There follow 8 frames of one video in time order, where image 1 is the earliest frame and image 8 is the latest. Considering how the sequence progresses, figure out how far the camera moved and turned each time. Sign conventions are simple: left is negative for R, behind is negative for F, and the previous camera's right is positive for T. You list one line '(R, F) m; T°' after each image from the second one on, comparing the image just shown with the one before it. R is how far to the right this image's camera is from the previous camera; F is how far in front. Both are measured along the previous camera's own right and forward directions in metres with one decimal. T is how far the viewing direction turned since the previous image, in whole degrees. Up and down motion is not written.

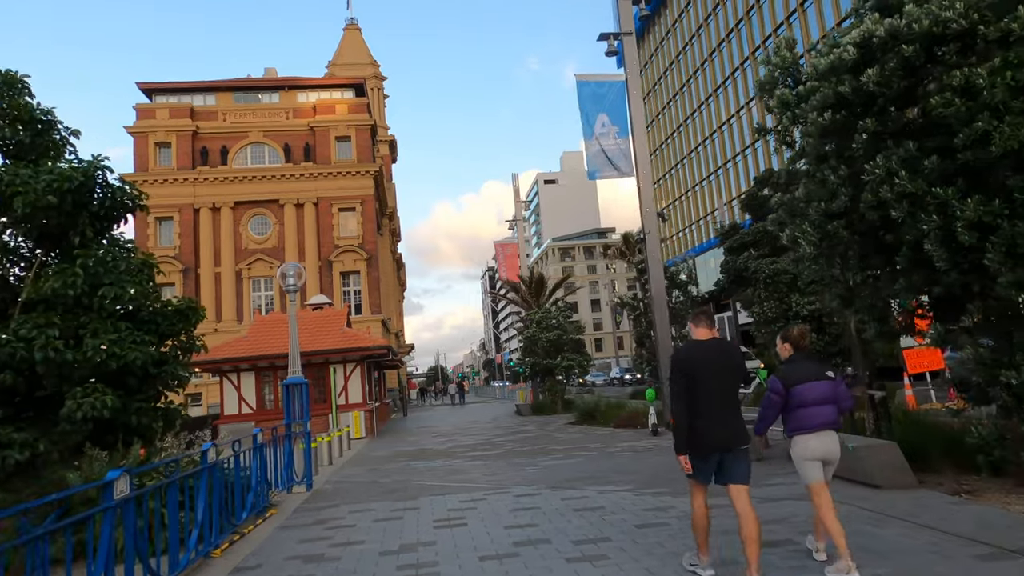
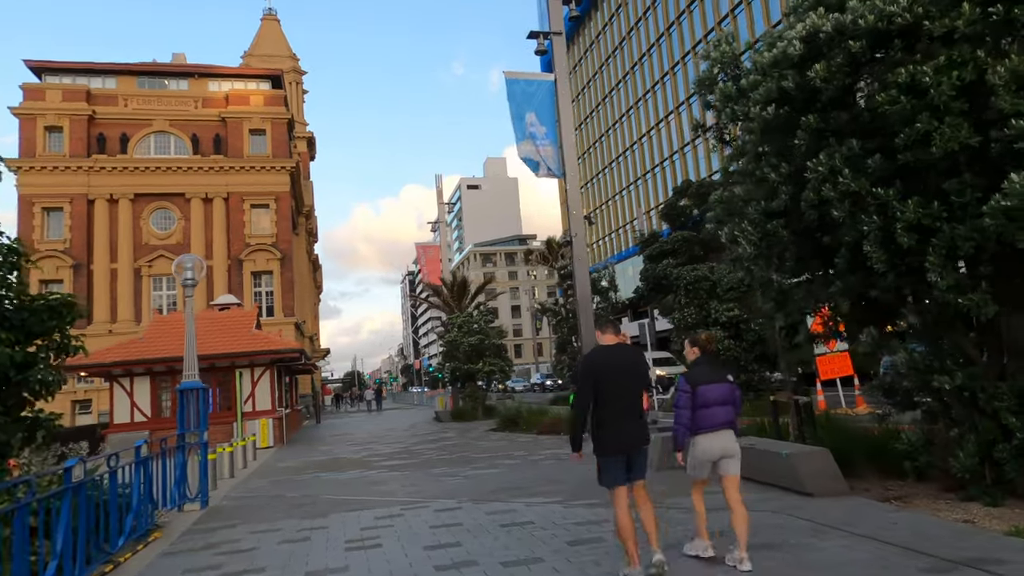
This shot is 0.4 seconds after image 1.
(0.0, +0.5) m; +7°
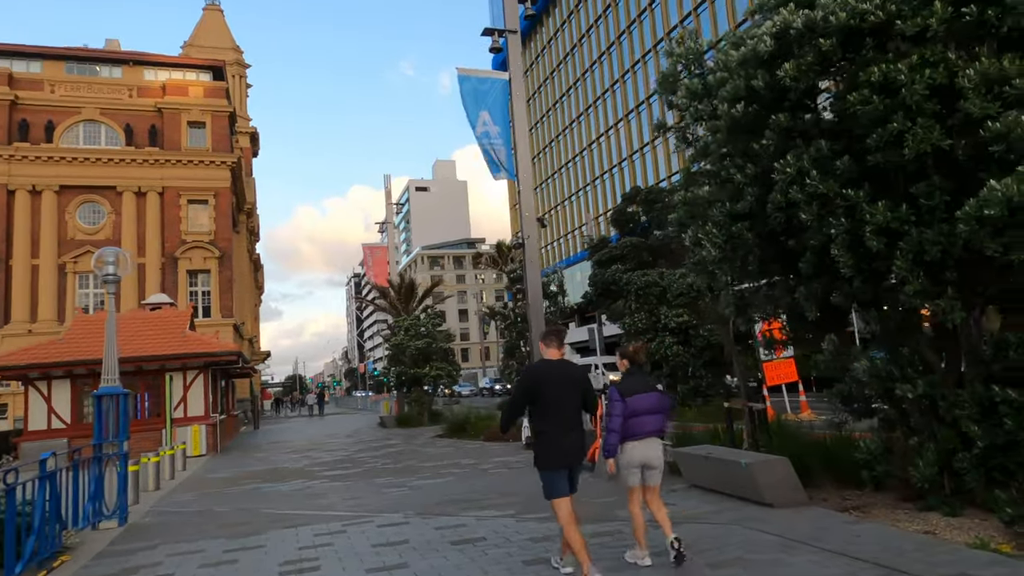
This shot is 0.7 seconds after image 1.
(-0.1, +0.4) m; +5°
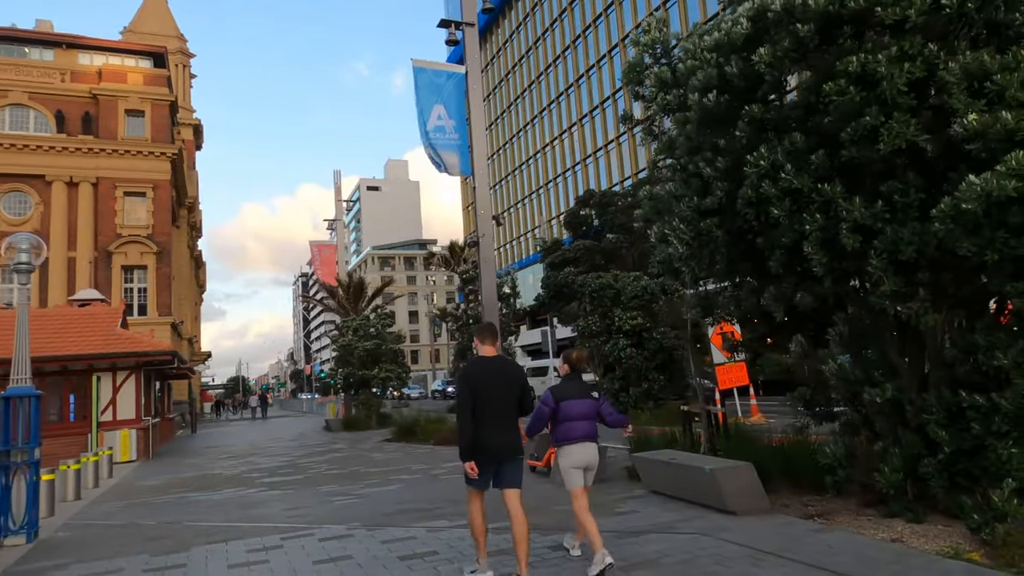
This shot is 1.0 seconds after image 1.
(-0.1, +0.4) m; +4°
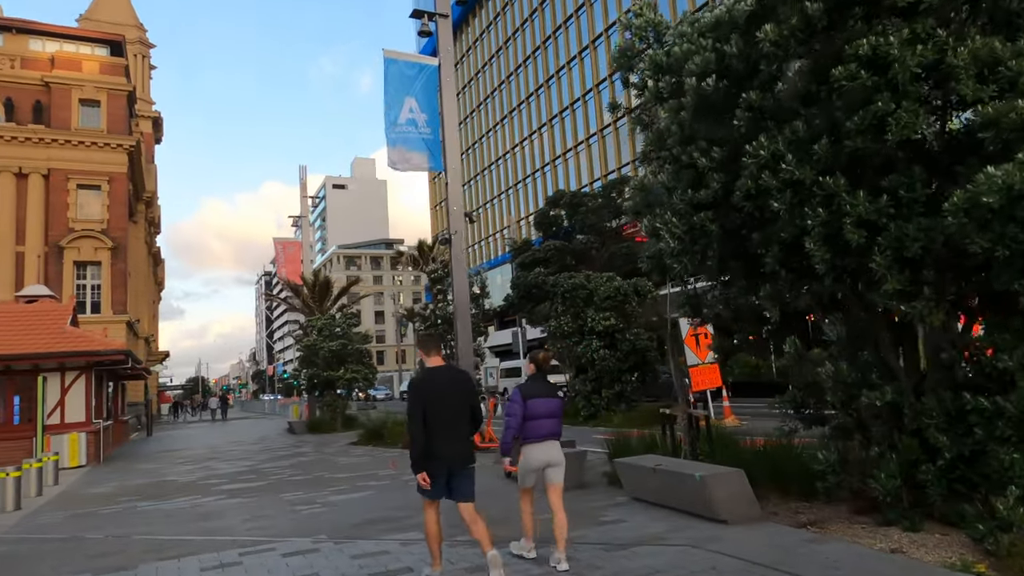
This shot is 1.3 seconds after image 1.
(-0.1, +0.4) m; +3°
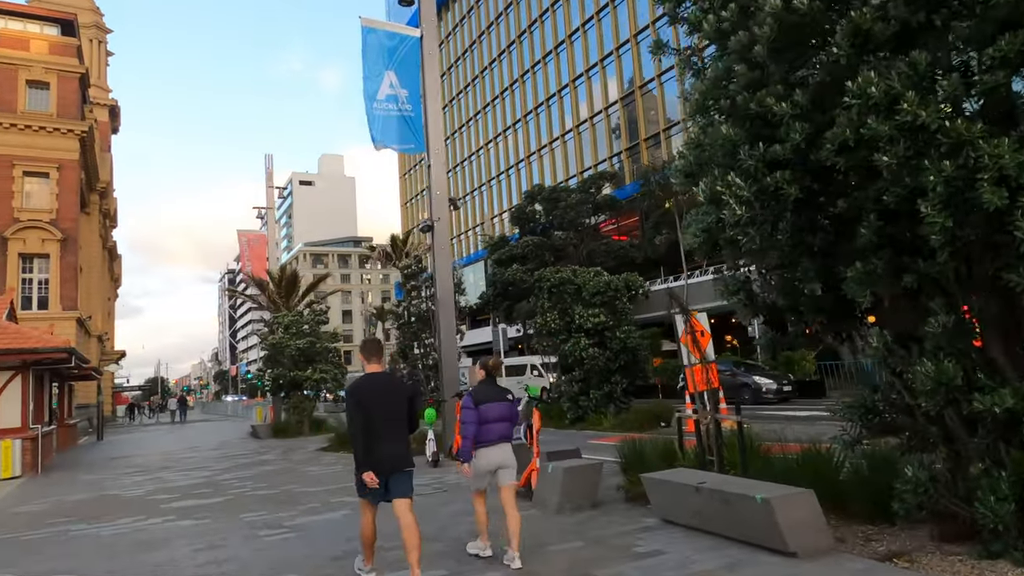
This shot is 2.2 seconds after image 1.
(-0.4, +1.2) m; +3°
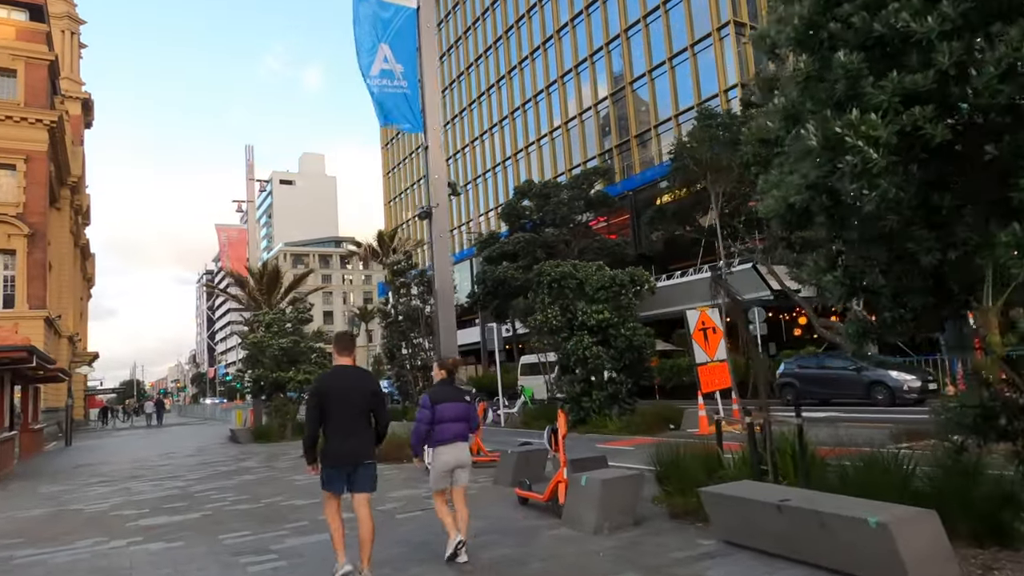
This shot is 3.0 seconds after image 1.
(-0.4, +1.0) m; +2°
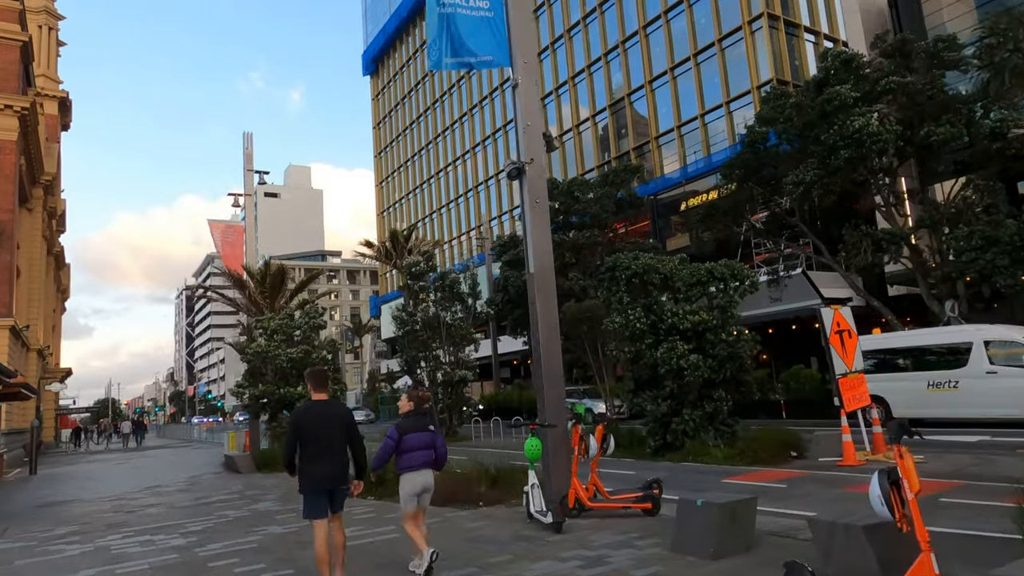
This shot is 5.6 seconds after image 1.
(-1.9, +3.1) m; +2°
